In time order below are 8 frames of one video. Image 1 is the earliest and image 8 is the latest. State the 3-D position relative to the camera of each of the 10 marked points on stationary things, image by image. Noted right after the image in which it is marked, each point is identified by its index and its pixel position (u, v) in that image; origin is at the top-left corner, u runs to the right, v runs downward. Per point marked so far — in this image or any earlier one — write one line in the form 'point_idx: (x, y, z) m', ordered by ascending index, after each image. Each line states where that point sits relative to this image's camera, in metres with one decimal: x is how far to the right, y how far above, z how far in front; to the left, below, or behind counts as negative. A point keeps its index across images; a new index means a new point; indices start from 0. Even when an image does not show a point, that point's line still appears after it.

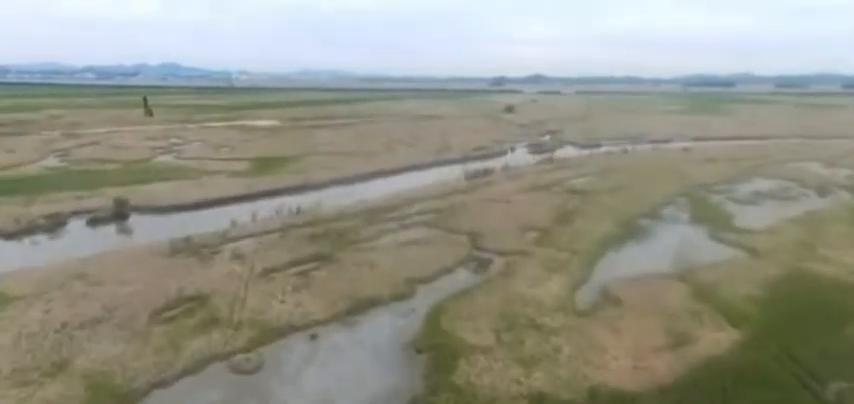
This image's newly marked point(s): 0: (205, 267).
0: (-8.5, -2.5, +19.6) m
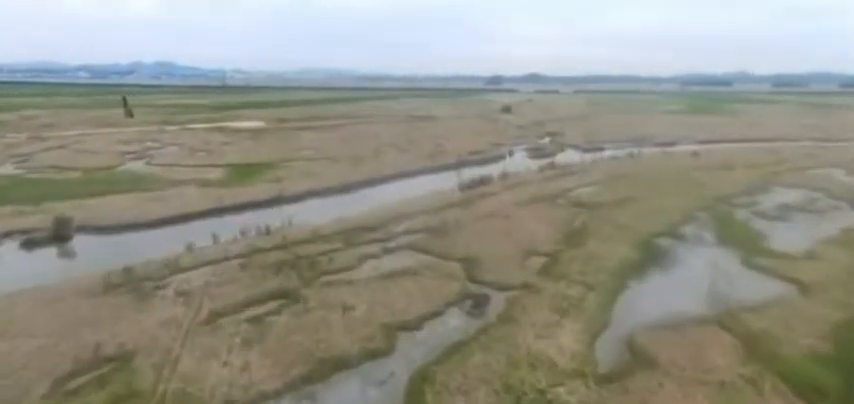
0: (-9.0, -3.4, +16.0) m
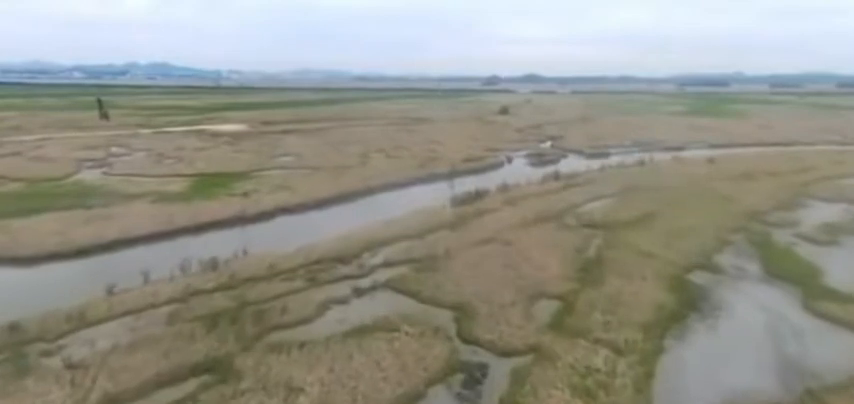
0: (-9.6, -4.4, +11.6) m
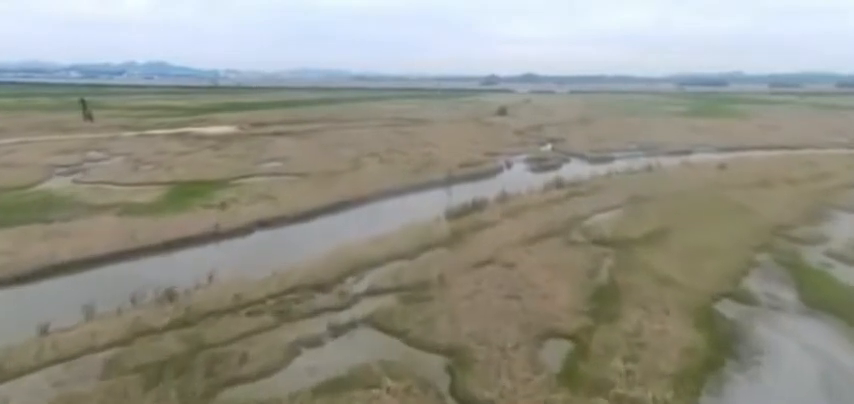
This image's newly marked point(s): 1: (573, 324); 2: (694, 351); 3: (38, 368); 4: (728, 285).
0: (-9.9, -5.0, +9.1) m
1: (+4.4, -3.6, +15.2) m
2: (+7.3, -4.0, +13.9) m
3: (-9.8, -4.2, +12.8) m
4: (+10.7, -3.0, +18.2) m
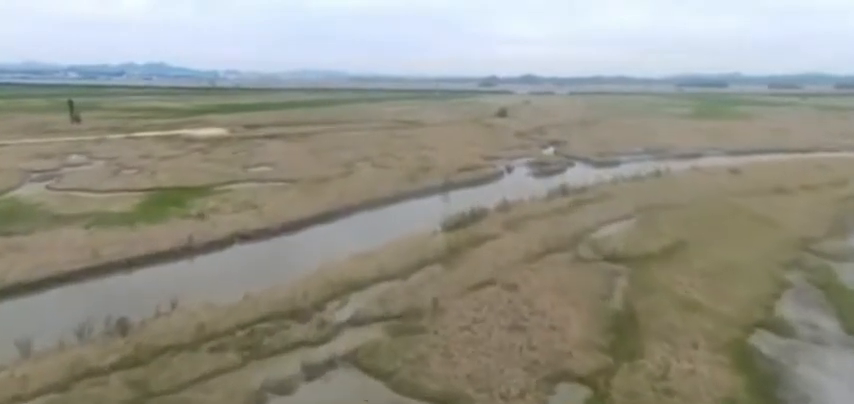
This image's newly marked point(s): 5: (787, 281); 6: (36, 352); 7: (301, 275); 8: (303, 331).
0: (-10.1, -5.5, +6.9) m
1: (+4.1, -4.1, +13.1) m
2: (+7.1, -4.5, +11.8) m
3: (-10.1, -4.7, +10.7) m
4: (+10.5, -3.5, +16.1) m
5: (+13.3, -2.9, +18.9) m
6: (-10.2, -3.9, +13.4) m
7: (-4.8, -2.7, +19.8) m
8: (-3.6, -3.8, +14.7) m
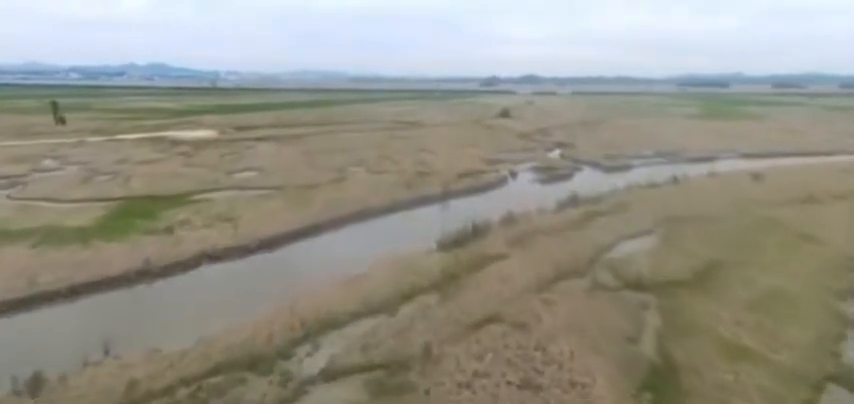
0: (-10.4, -6.1, +4.0) m
1: (+3.9, -4.7, +10.1) m
2: (+6.8, -5.1, +8.8) m
3: (-10.3, -5.3, +7.7) m
4: (+10.2, -4.1, +13.1) m
5: (+13.1, -3.5, +15.8) m
6: (-10.5, -4.5, +10.4) m
7: (-5.1, -3.3, +16.8) m
8: (-3.8, -4.4, +11.7) m
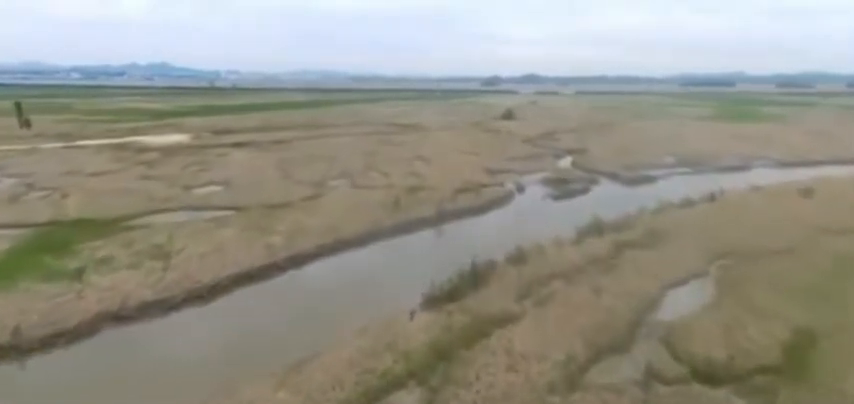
0: (-11.0, -7.4, -1.5) m
1: (+3.3, -6.0, +4.6) m
2: (+6.3, -6.4, +3.3) m
3: (-10.9, -6.5, +2.3) m
4: (+9.7, -5.3, +7.6) m
5: (+12.5, -4.8, +10.3) m
6: (-11.0, -5.8, +5.0) m
7: (-5.6, -4.6, +11.3) m
8: (-4.4, -5.6, +6.3) m
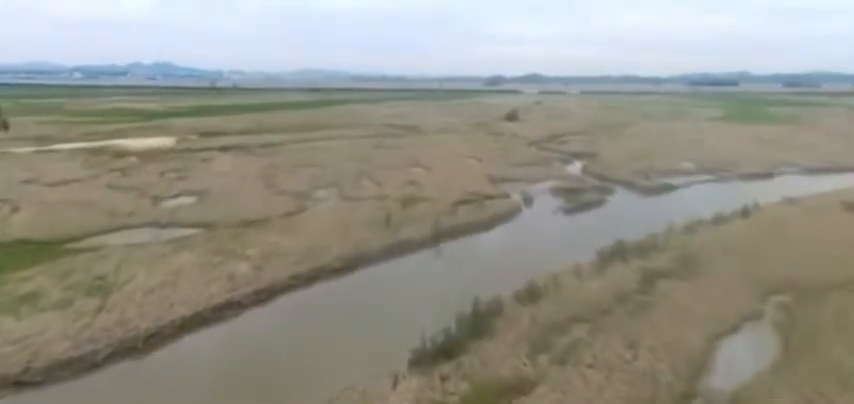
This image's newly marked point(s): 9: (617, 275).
0: (-11.3, -8.2, -4.8) m
1: (+3.0, -6.8, +1.1) m
2: (+6.0, -7.2, -0.2) m
3: (-11.2, -7.3, -1.1) m
4: (+9.4, -6.1, +4.1) m
5: (+12.2, -5.6, +6.8) m
6: (-11.3, -6.5, +1.6) m
7: (-5.9, -5.3, +7.9) m
8: (-4.7, -6.4, +2.8) m
9: (+6.7, -2.6, +17.9) m
